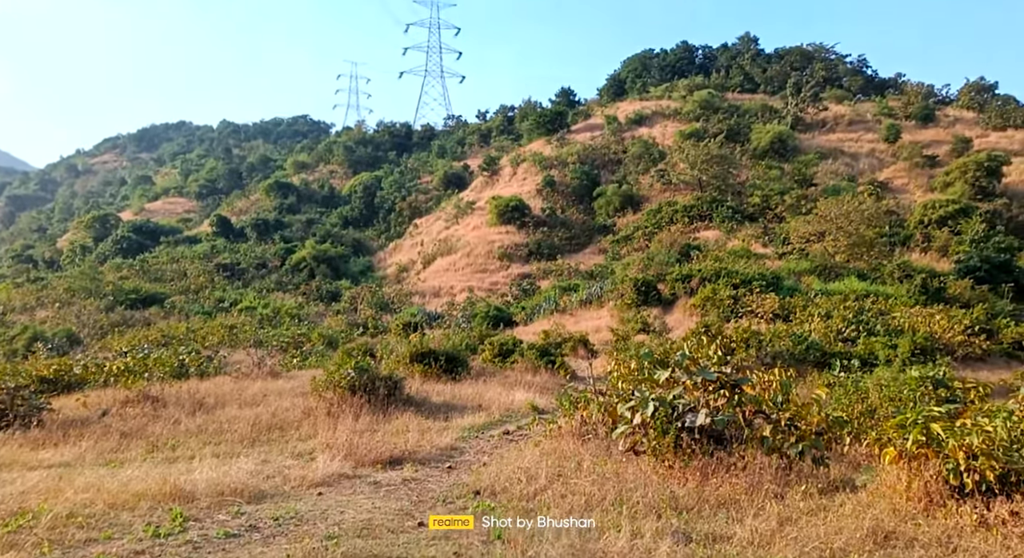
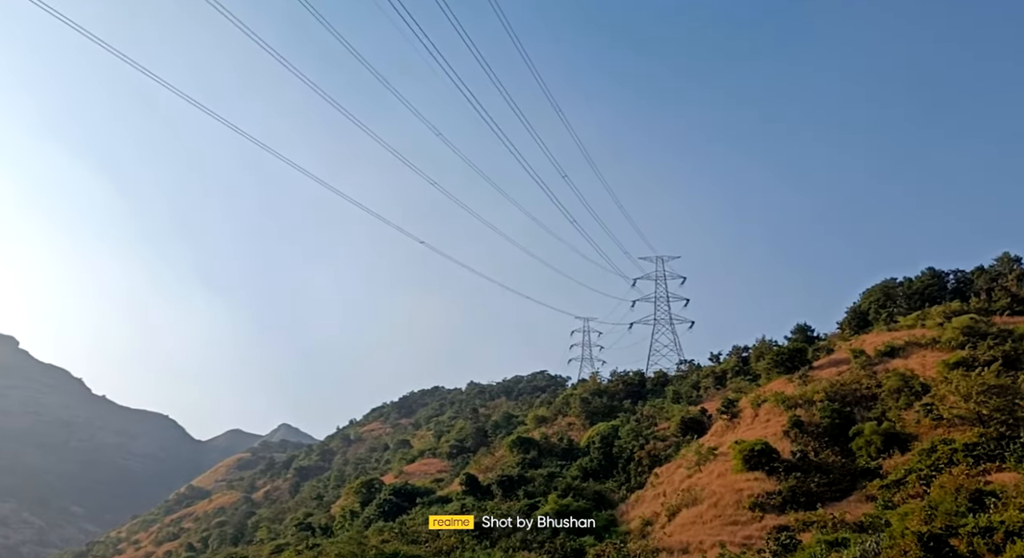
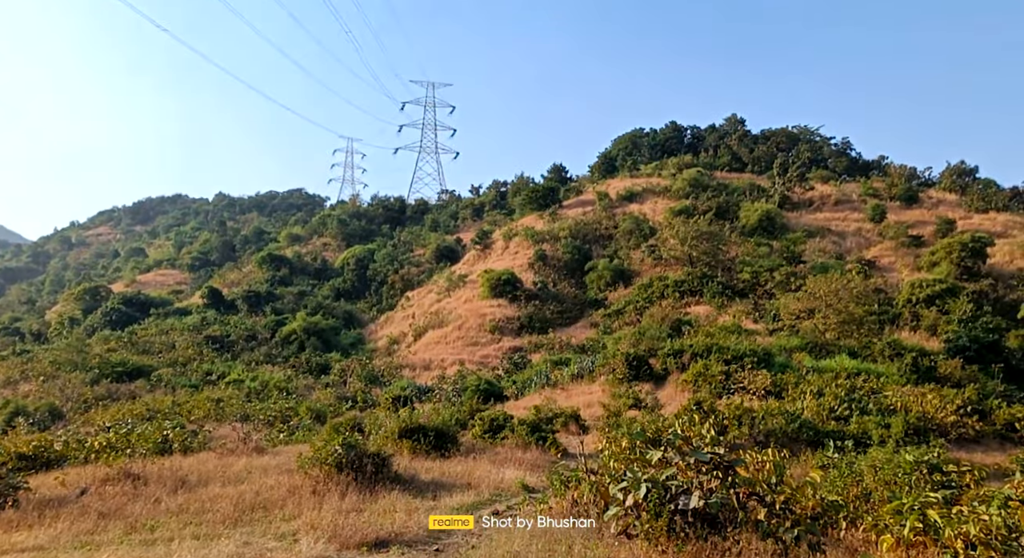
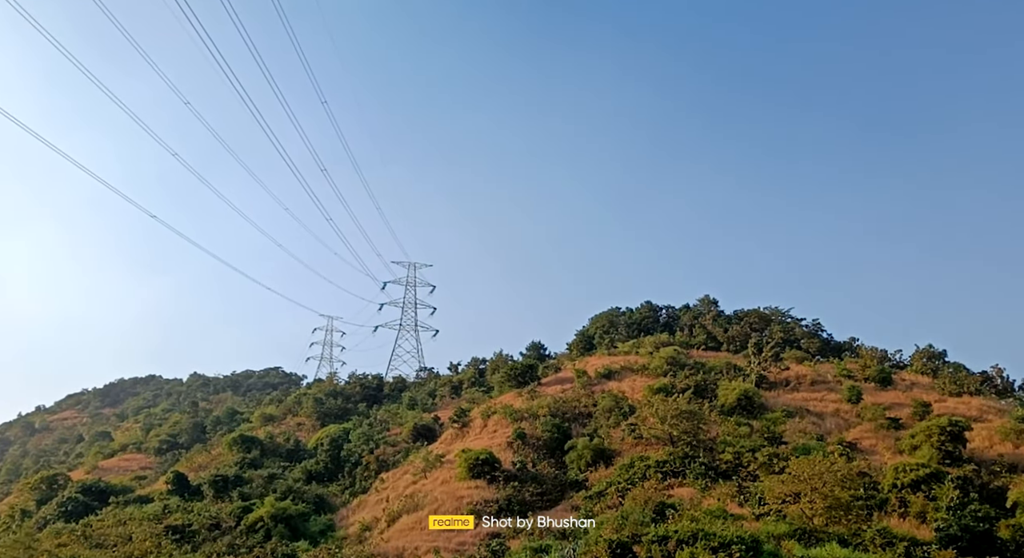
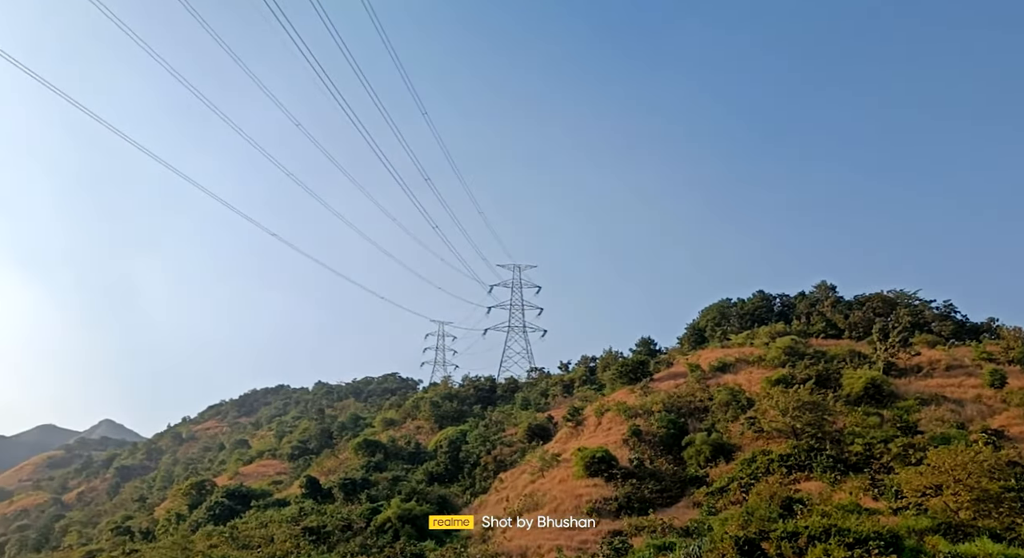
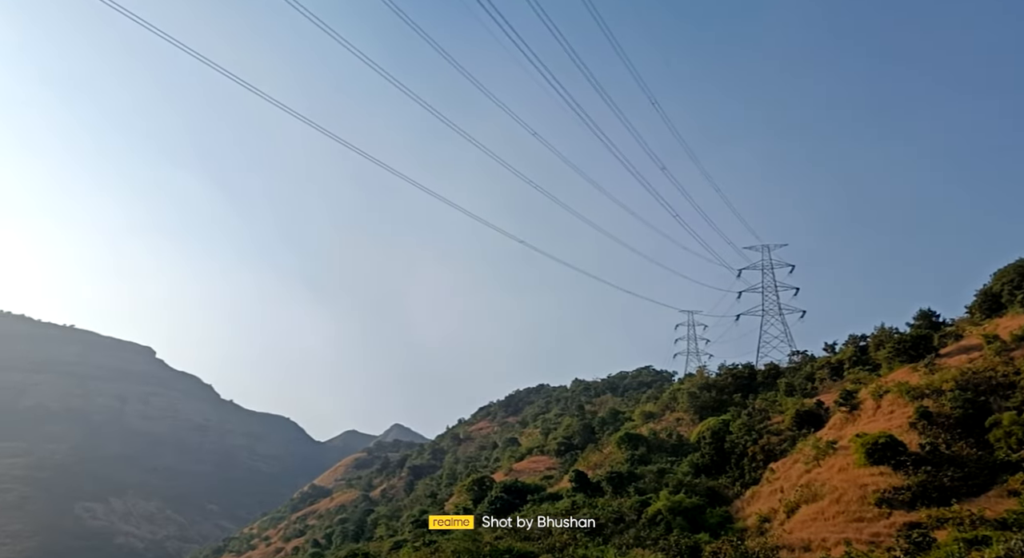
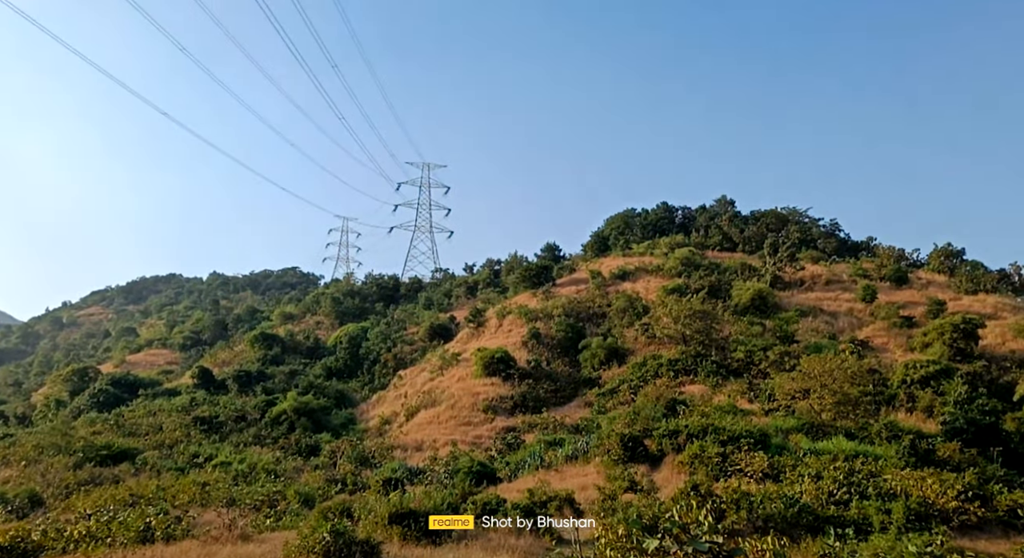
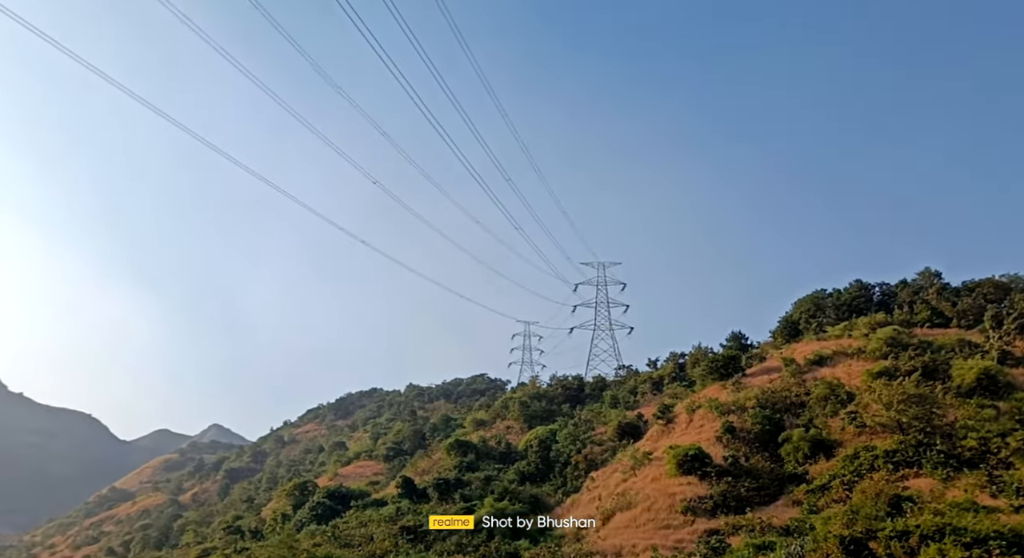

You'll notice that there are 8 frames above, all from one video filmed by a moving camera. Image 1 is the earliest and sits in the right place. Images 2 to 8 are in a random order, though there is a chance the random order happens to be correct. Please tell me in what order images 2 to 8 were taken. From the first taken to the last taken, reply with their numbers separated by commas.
3, 7, 4, 5, 8, 2, 6
